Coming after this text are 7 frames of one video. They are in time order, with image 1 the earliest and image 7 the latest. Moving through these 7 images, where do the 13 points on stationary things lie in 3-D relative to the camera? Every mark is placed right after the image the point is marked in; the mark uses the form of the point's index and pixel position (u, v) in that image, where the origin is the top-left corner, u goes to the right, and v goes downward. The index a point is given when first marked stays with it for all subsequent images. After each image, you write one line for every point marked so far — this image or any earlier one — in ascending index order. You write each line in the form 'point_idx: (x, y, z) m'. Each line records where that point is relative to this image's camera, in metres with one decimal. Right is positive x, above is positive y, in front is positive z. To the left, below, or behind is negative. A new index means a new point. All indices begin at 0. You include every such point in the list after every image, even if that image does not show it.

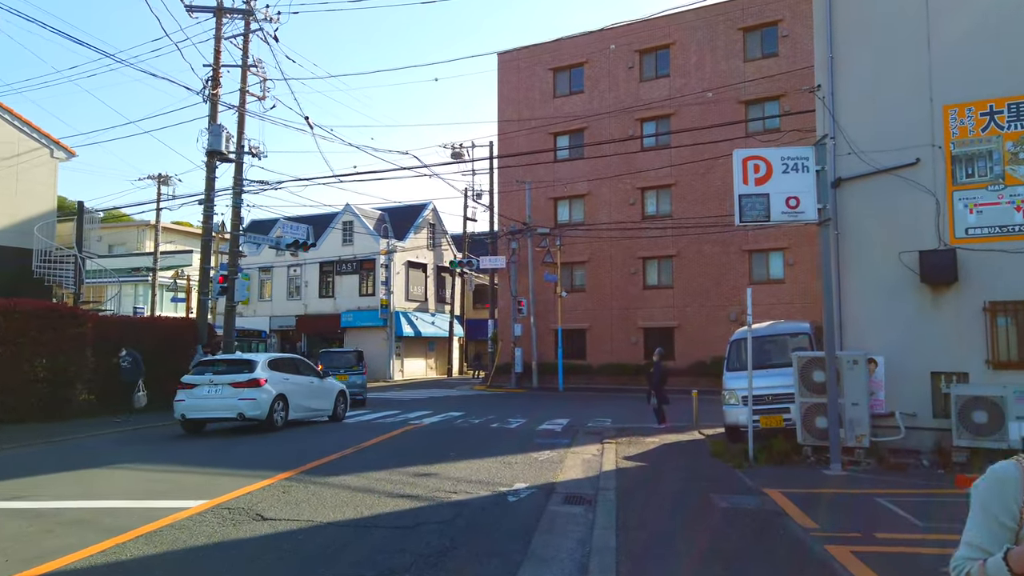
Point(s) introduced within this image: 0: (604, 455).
0: (+1.4, -2.5, +11.1) m
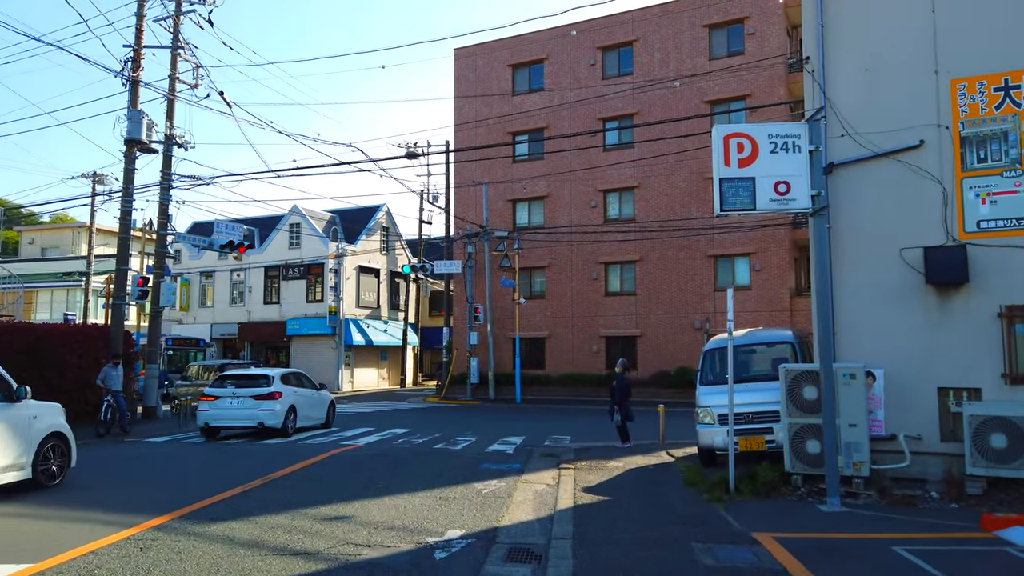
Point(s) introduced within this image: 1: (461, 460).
0: (+0.6, -2.5, +9.4) m
1: (-0.8, -2.8, +12.0) m
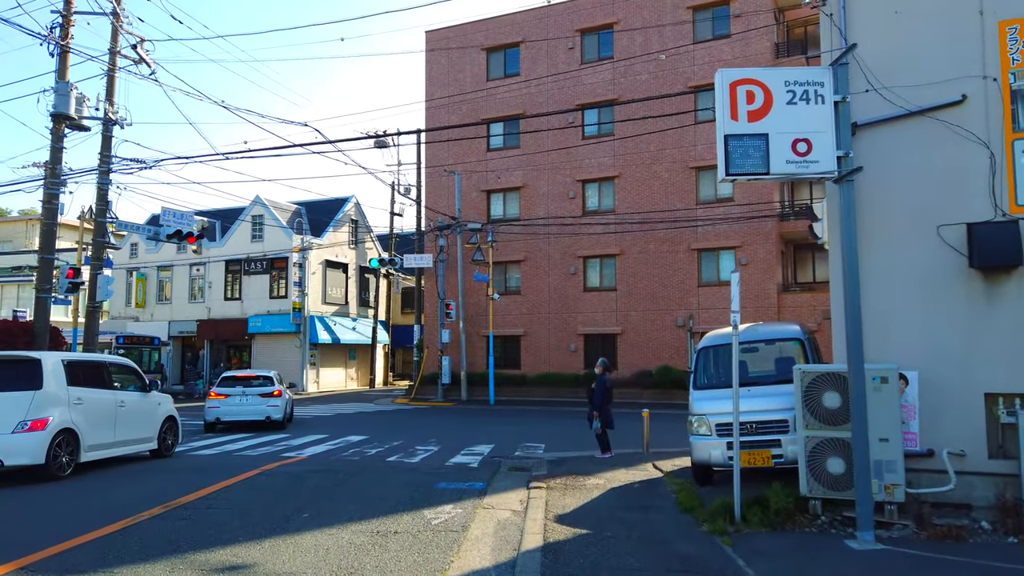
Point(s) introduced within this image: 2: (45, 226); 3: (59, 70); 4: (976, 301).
0: (+0.2, -2.4, +7.8) m
1: (-1.3, -2.6, +10.3) m
2: (-11.2, +1.5, +17.7) m
3: (-10.8, +5.2, +17.7) m
4: (+4.5, -0.1, +7.3) m
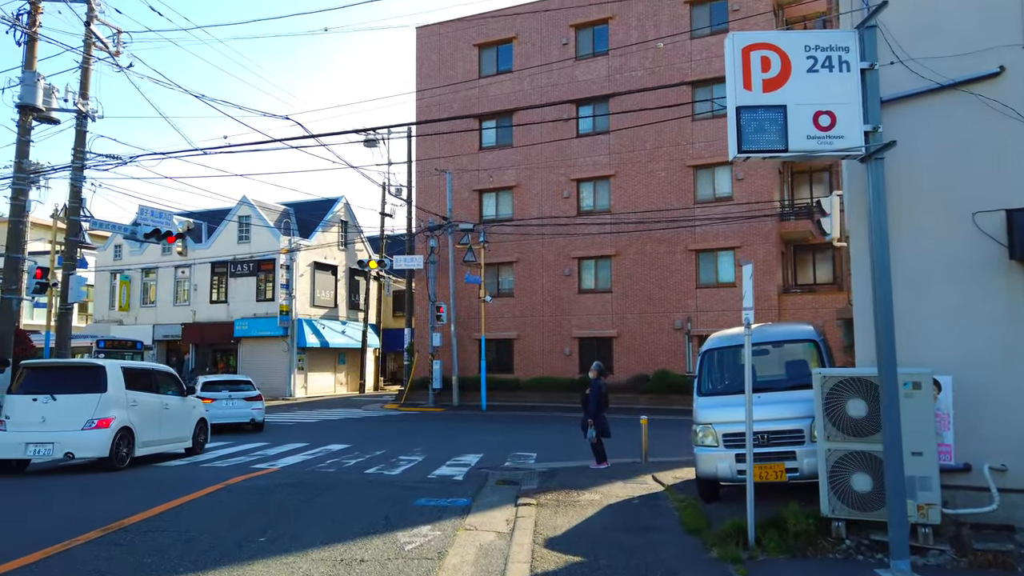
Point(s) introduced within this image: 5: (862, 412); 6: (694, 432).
0: (0.0, -2.3, +6.9) m
1: (-1.5, -2.6, +9.4) m
2: (-11.4, +1.5, +16.8) m
3: (-11.1, +5.2, +16.8) m
4: (+4.4, -0.1, +6.4) m
5: (+3.0, -1.0, +6.3) m
6: (+2.0, -1.6, +8.2) m
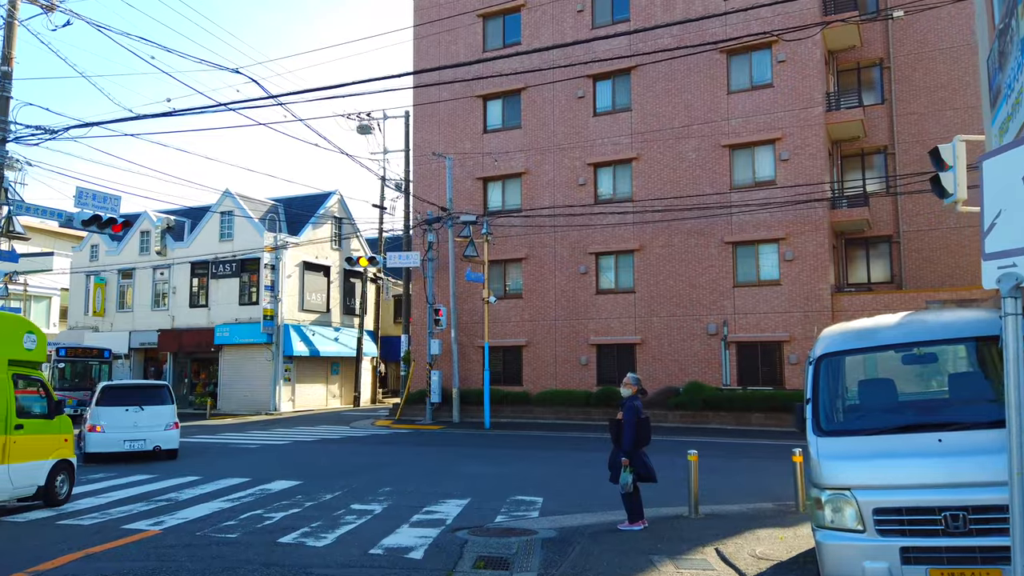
0: (-0.2, -2.0, +3.3) m
1: (-1.6, -2.3, +5.8) m
2: (-11.3, +1.6, +13.5) m
3: (-11.0, +5.3, +13.5) m
4: (+4.2, +0.2, +2.8) m
5: (+2.8, -0.7, +2.6) m
6: (+1.9, -1.3, +4.6) m
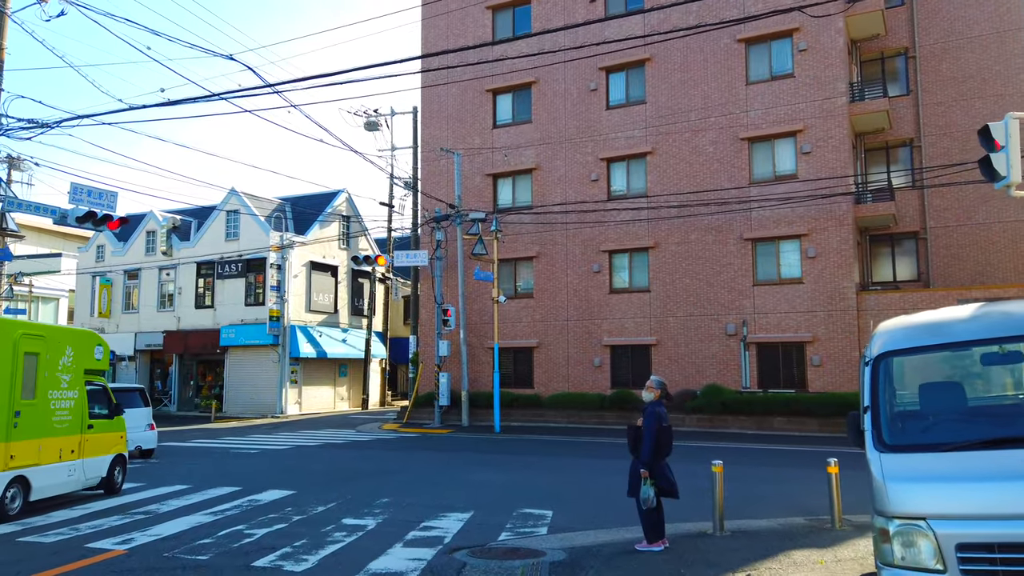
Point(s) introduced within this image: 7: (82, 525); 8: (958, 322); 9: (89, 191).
0: (-0.2, -1.9, +2.5) m
1: (-1.6, -2.2, +5.0) m
2: (-11.2, +1.6, +12.9) m
3: (-10.9, +5.4, +13.0) m
4: (+4.2, +0.3, +1.9) m
5: (+2.7, -0.6, +1.8) m
6: (+1.9, -1.2, +3.7) m
7: (-4.7, -2.6, +8.2) m
8: (+2.9, -0.3, +4.6) m
9: (-10.1, +2.3, +17.8) m
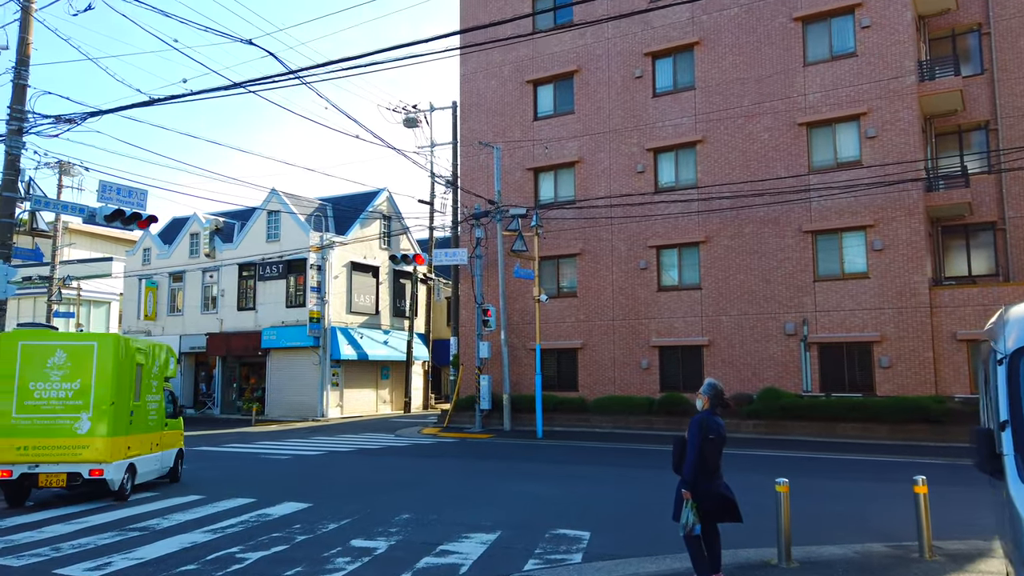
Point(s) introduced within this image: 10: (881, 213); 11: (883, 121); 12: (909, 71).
0: (-0.3, -1.8, +1.5) m
1: (-1.5, -2.2, +4.1) m
2: (-10.6, +1.6, +12.6) m
3: (-10.3, +5.4, +12.6) m
4: (+4.0, +0.5, +0.6) m
5: (+2.6, -0.5, +0.5) m
6: (+1.8, -1.1, +2.6) m
7: (-4.4, -2.6, +7.4) m
8: (+2.9, -0.2, +3.4) m
9: (-9.2, +2.3, +17.4) m
10: (+9.8, +2.0, +19.8) m
11: (+9.9, +4.5, +19.9) m
12: (+10.5, +5.8, +19.6) m
